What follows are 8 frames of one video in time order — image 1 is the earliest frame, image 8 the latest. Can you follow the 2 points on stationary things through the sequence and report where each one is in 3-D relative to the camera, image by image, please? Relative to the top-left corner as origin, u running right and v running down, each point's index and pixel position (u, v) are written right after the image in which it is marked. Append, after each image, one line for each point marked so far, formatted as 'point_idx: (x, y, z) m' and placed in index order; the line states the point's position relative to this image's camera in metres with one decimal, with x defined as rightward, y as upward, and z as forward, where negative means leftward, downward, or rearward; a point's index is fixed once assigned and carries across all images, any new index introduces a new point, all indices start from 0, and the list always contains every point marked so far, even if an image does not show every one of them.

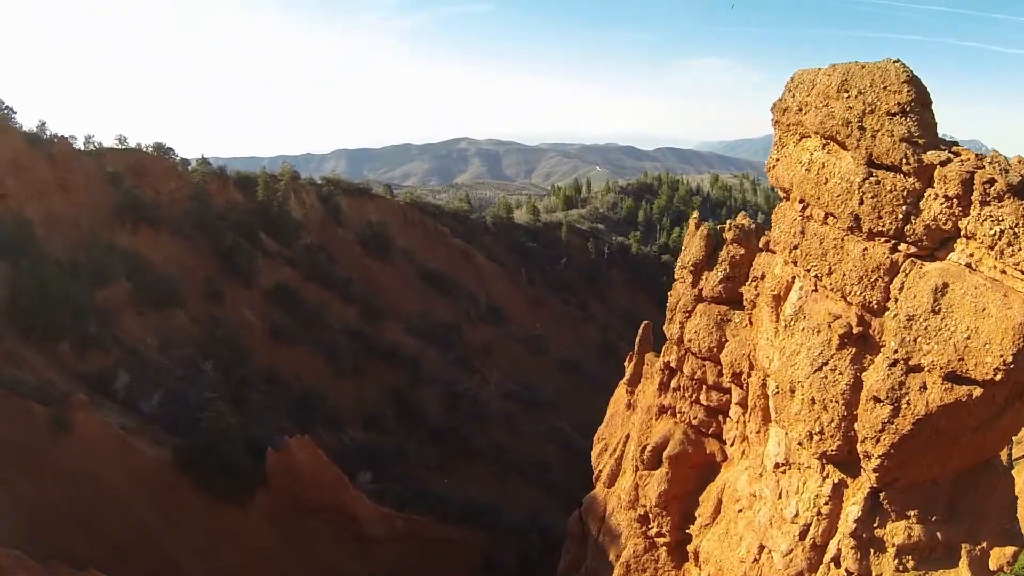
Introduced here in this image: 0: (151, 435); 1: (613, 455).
0: (-10.9, -4.3, +19.8) m
1: (+2.7, -4.4, +17.6) m
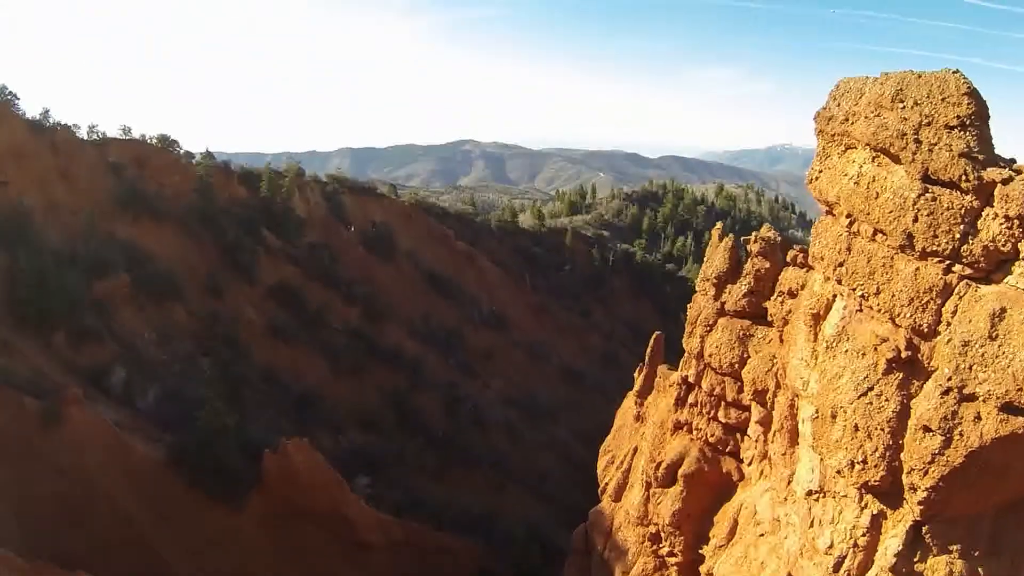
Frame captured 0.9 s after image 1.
0: (-10.7, -4.1, +19.4) m
1: (+2.8, -4.7, +17.2) m
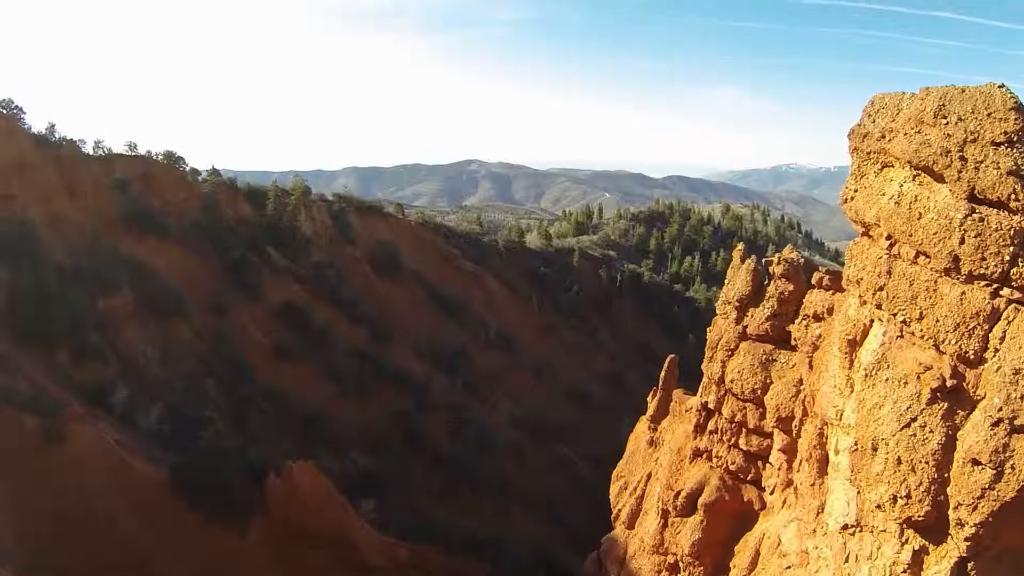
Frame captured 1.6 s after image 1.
0: (-10.5, -4.7, +19.0) m
1: (+3.1, -5.2, +16.8) m
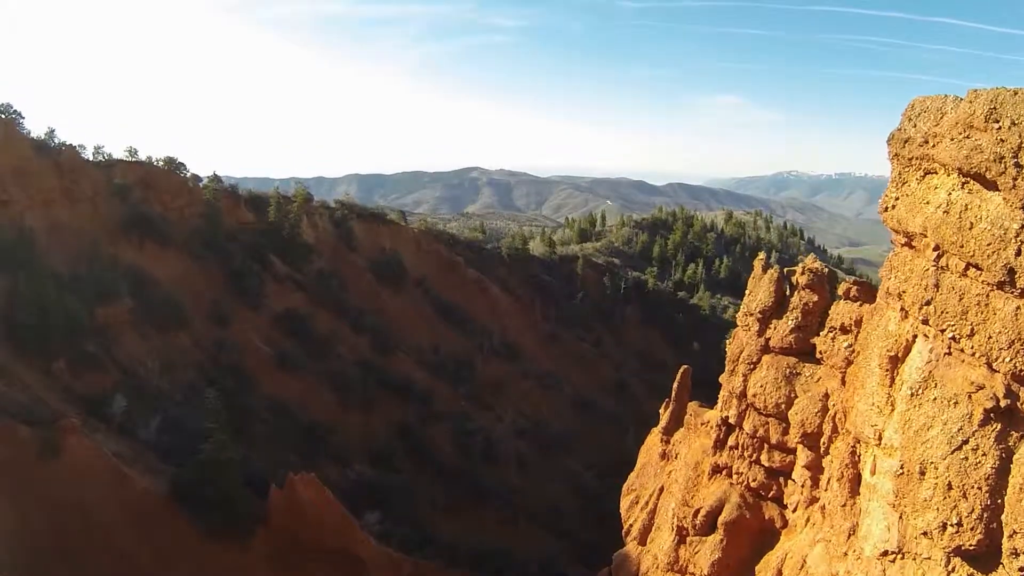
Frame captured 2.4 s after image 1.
0: (-10.2, -4.9, +18.6) m
1: (+3.3, -5.5, +16.3) m
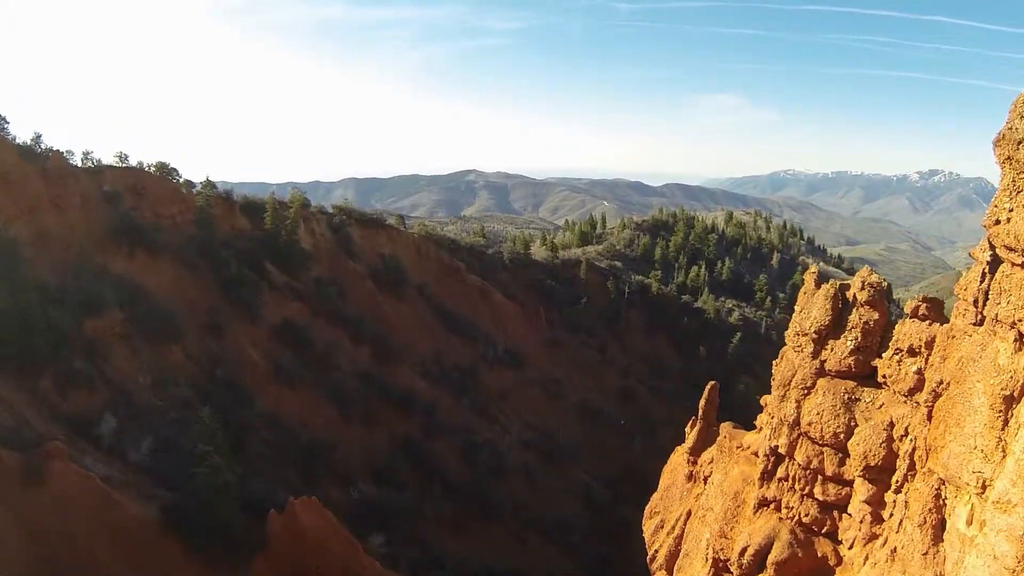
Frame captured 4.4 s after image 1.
0: (-9.8, -5.4, +17.5) m
1: (+3.7, -5.8, +15.3) m
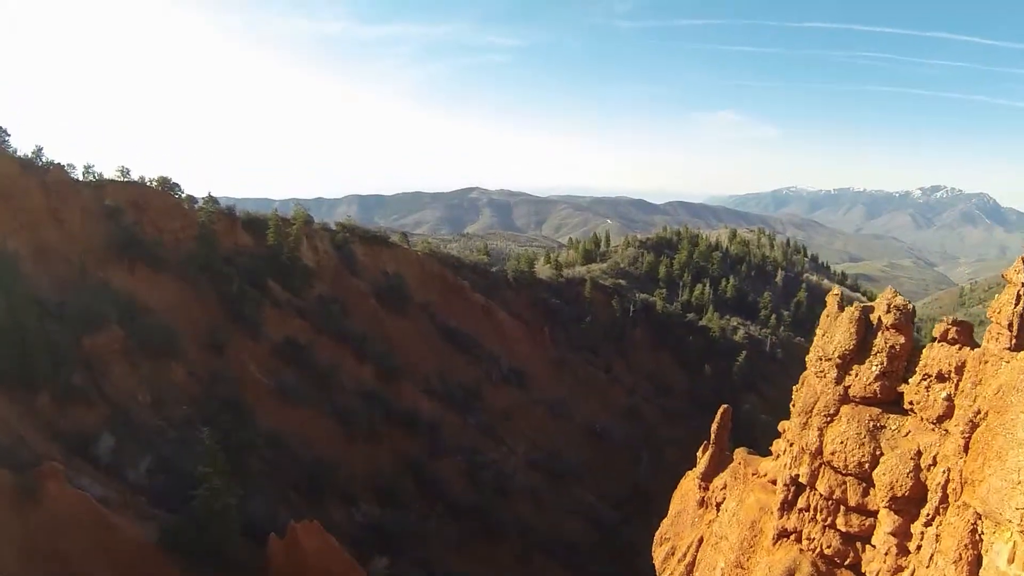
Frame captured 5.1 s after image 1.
0: (-9.6, -5.9, +17.0) m
1: (+3.9, -6.2, +14.8) m
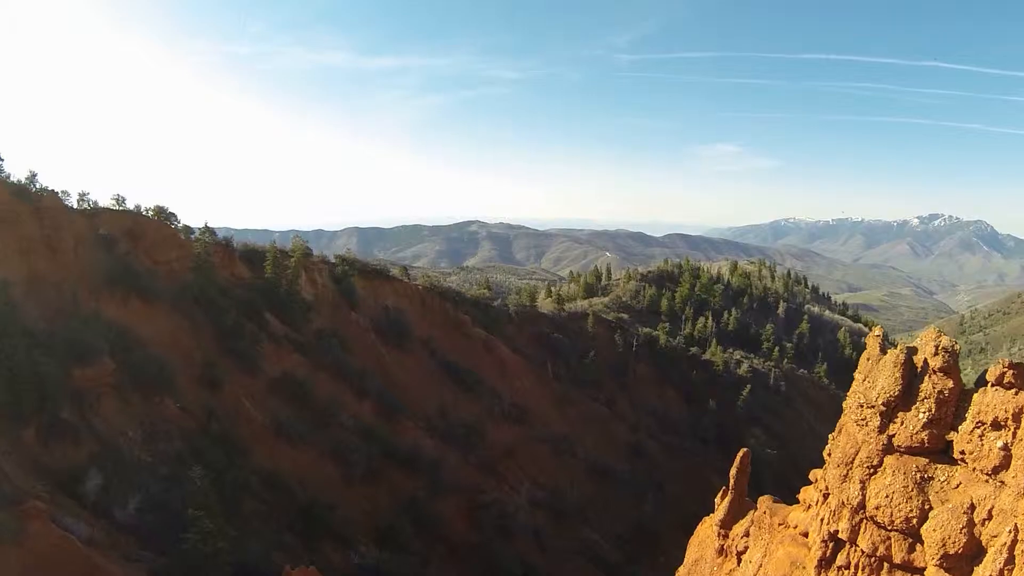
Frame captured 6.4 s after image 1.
0: (-9.5, -6.8, +16.1) m
1: (+4.1, -7.0, +13.9) m
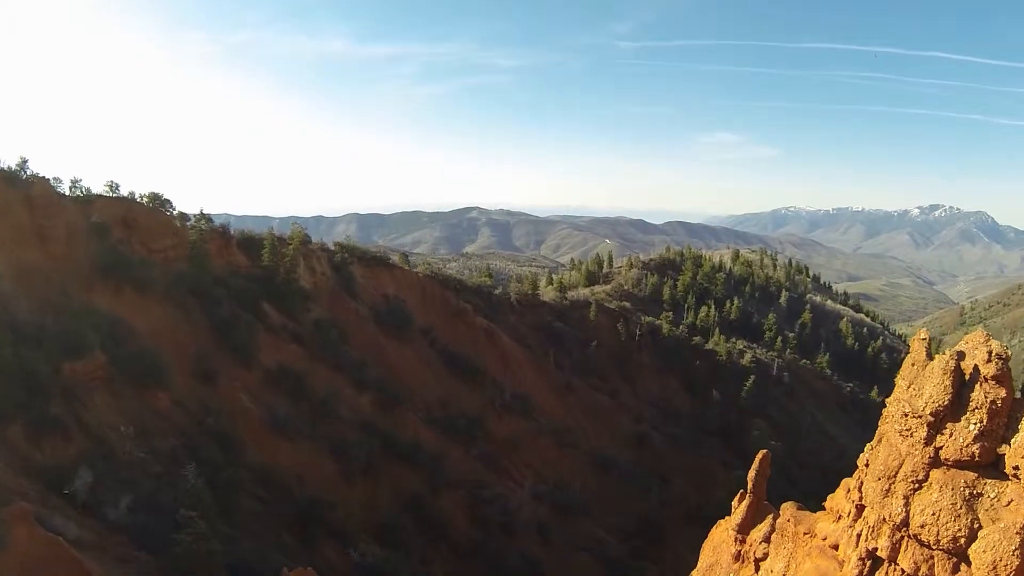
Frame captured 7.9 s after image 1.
0: (-9.3, -6.6, +15.5) m
1: (+4.3, -6.9, +13.4) m
